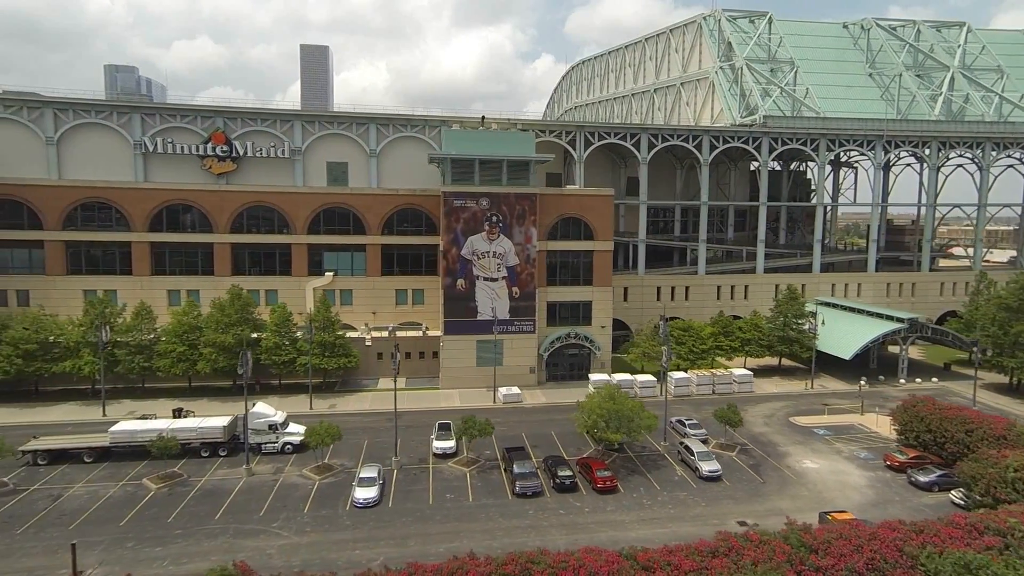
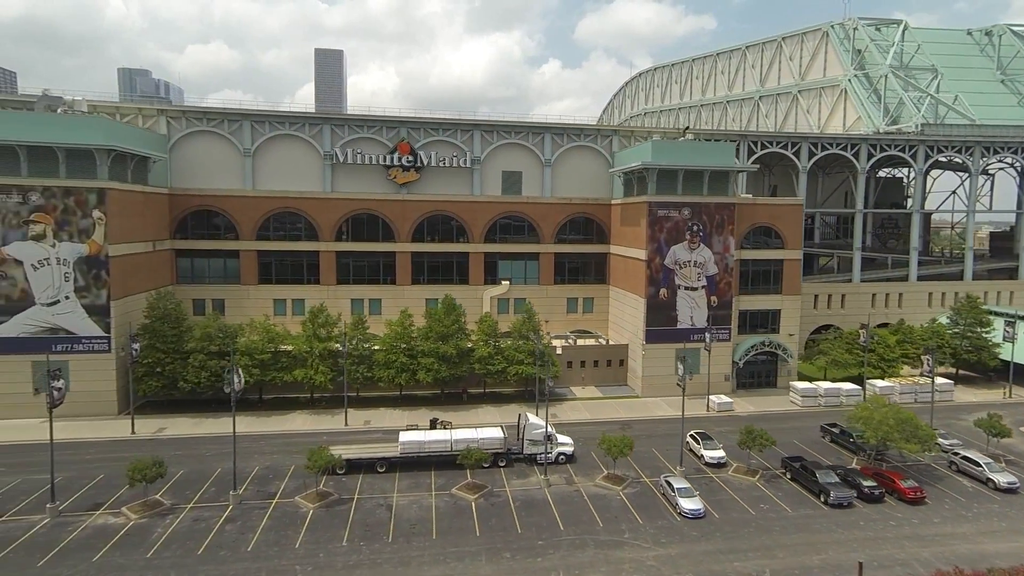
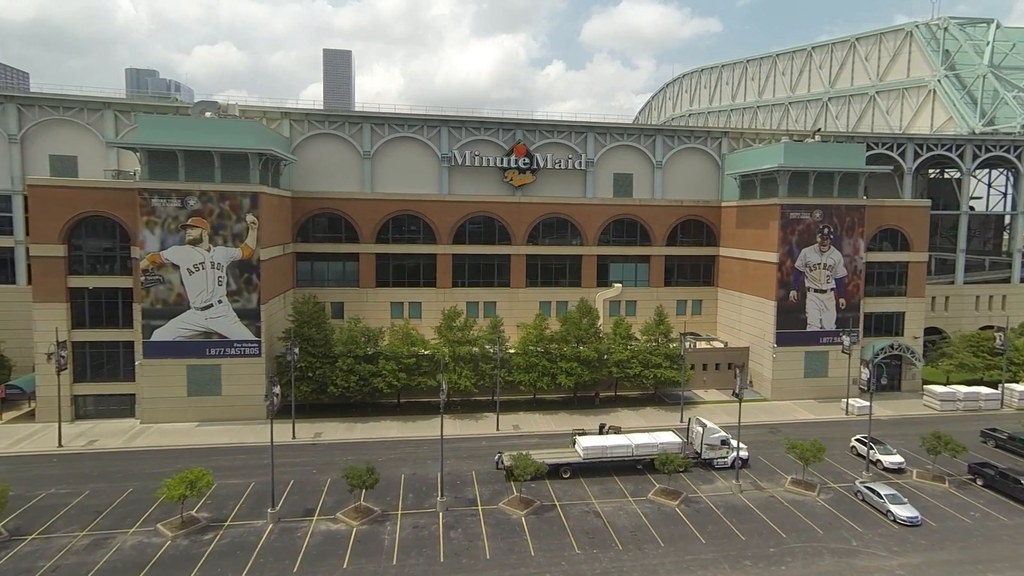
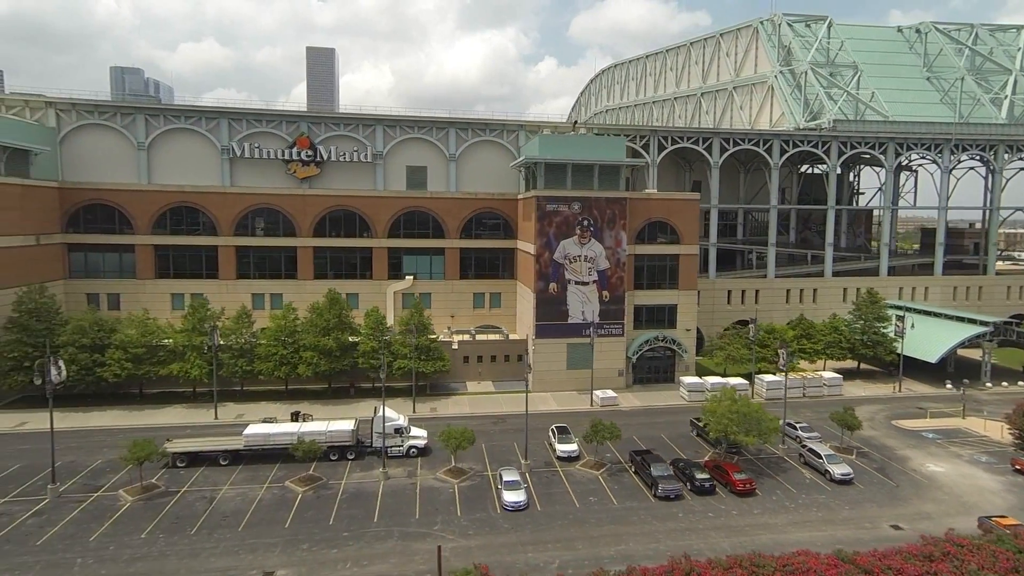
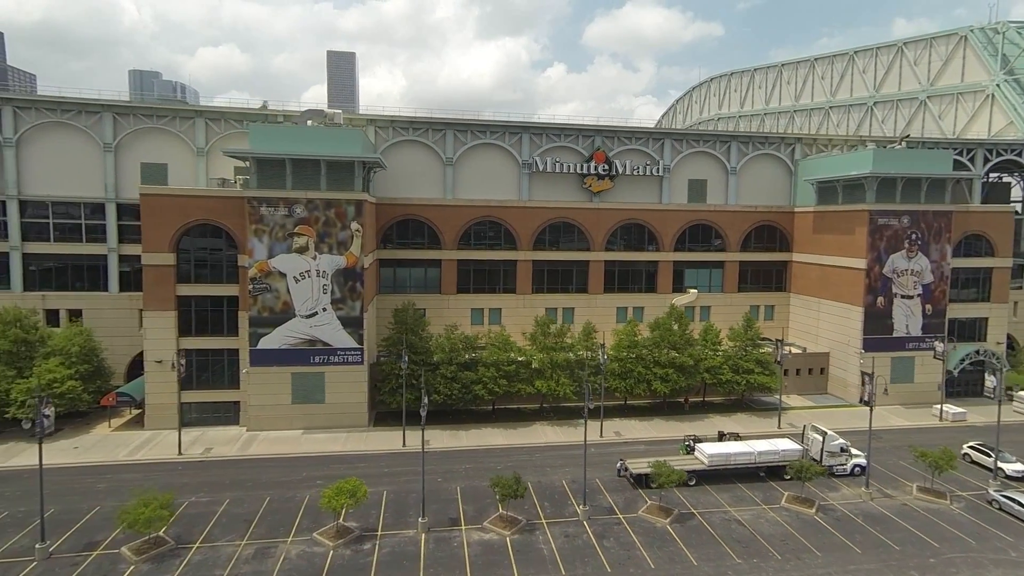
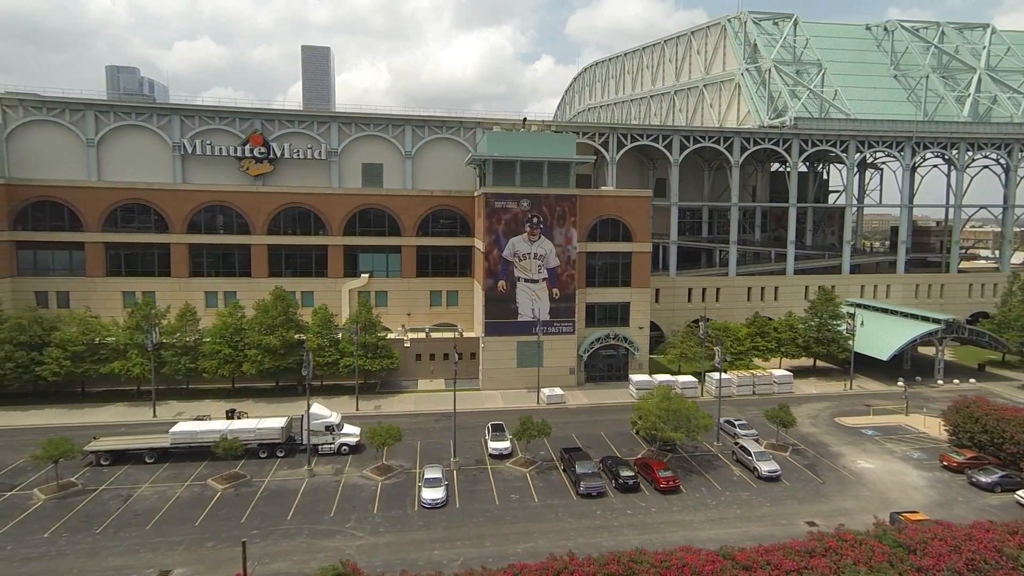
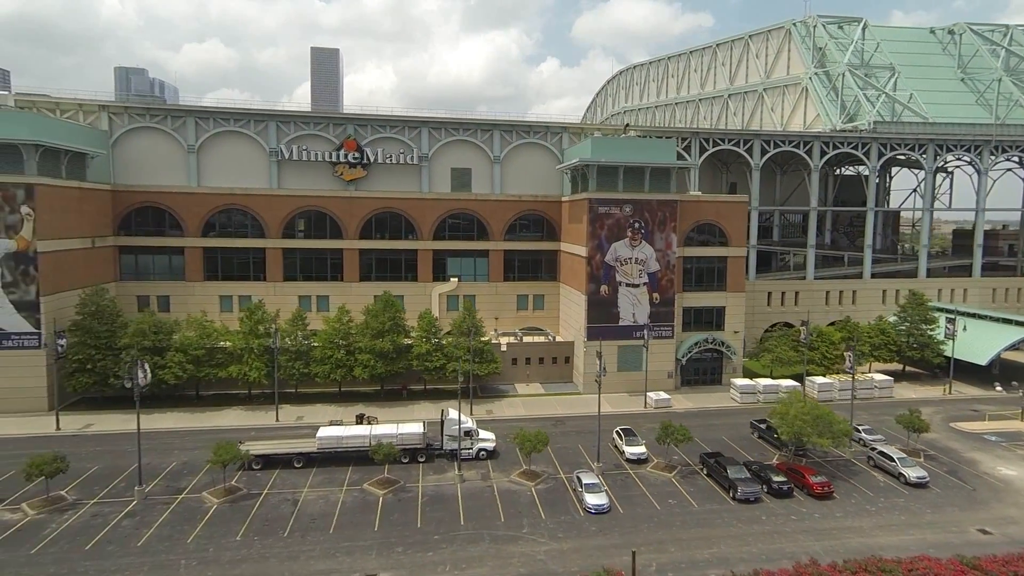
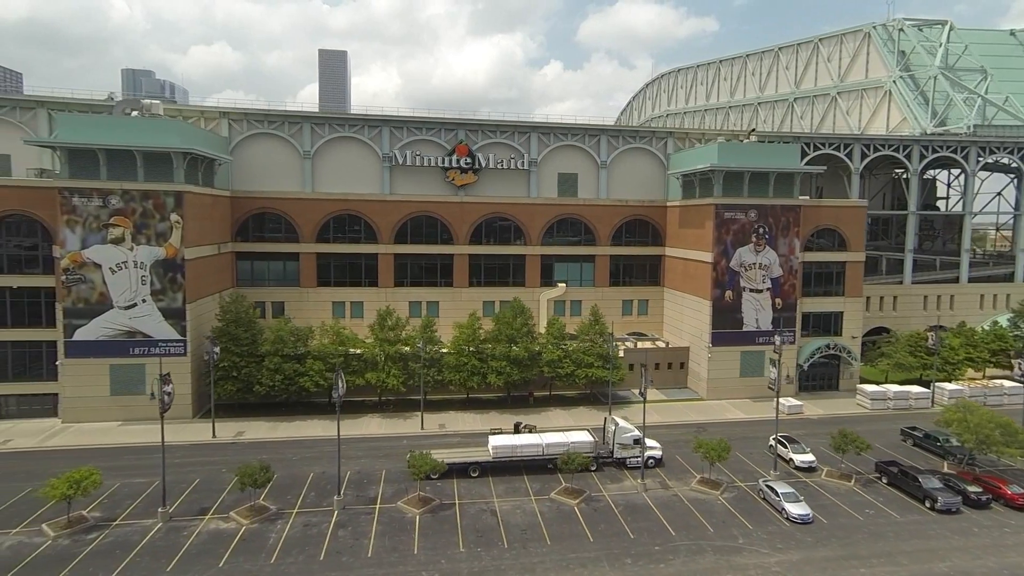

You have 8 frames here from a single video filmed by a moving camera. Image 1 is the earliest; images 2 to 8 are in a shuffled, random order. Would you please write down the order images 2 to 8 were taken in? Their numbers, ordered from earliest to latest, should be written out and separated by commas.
6, 4, 7, 2, 8, 3, 5
